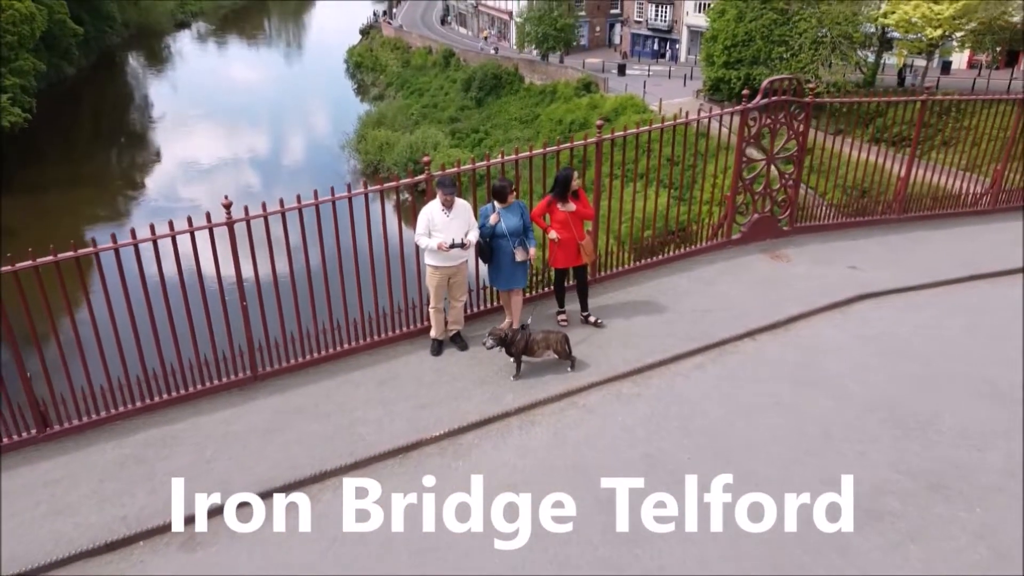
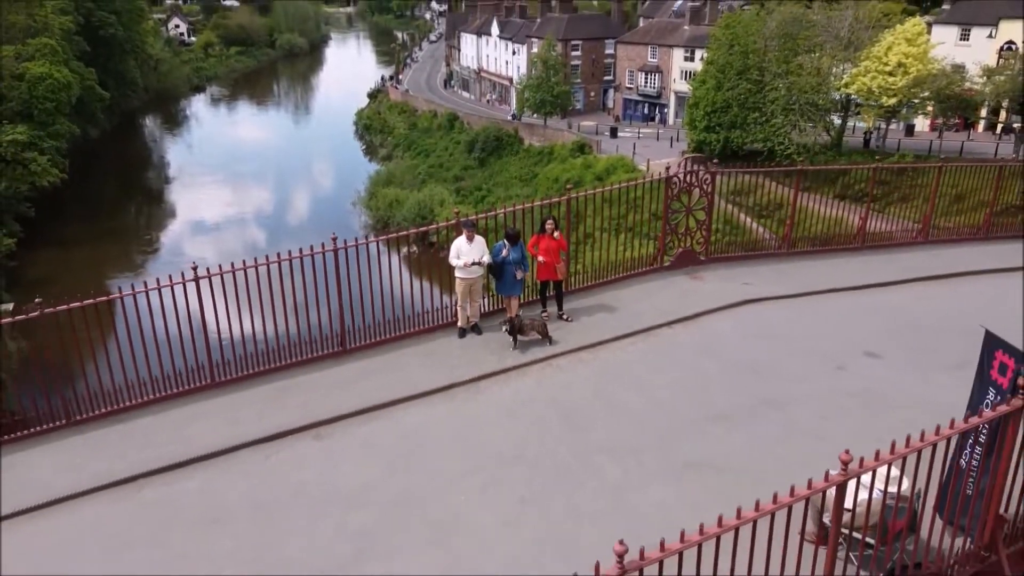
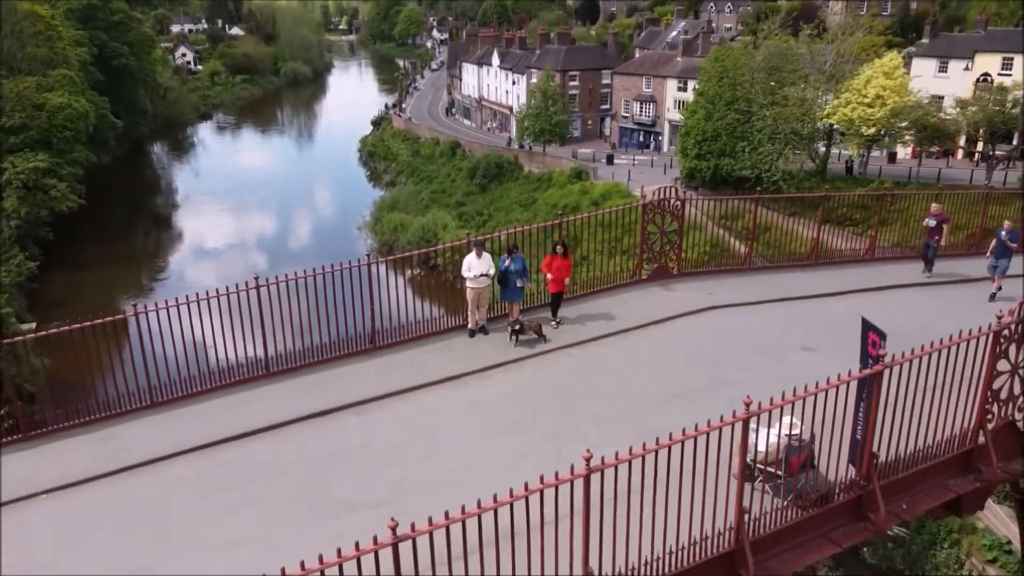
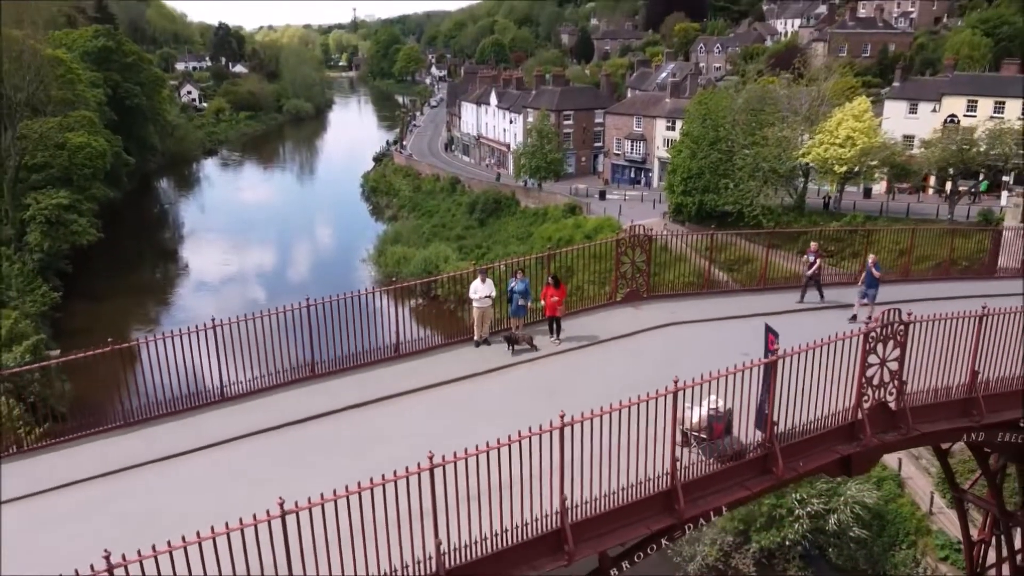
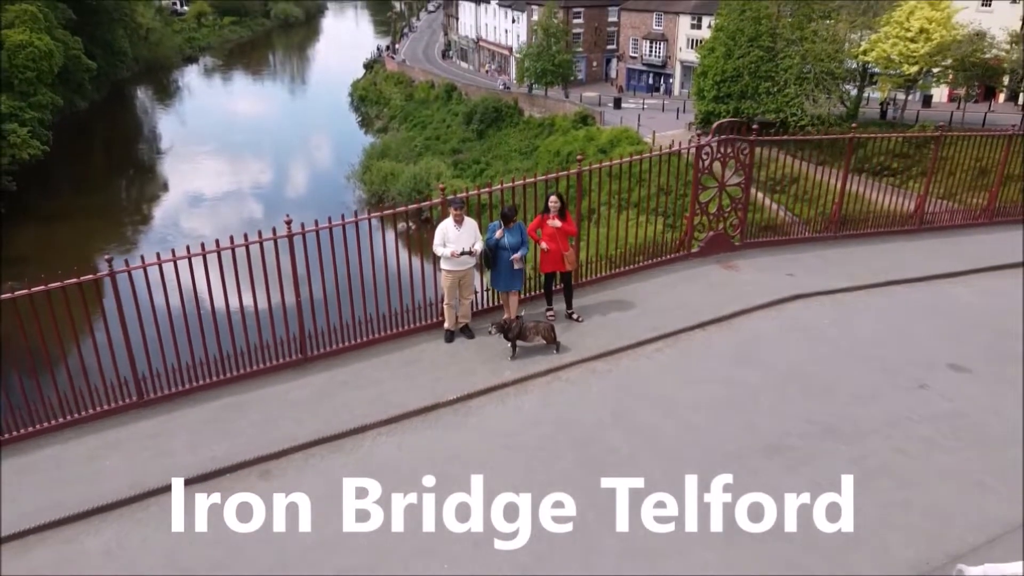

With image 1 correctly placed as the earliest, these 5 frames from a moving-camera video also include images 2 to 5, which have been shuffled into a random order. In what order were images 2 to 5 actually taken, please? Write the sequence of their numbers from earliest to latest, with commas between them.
5, 2, 3, 4
